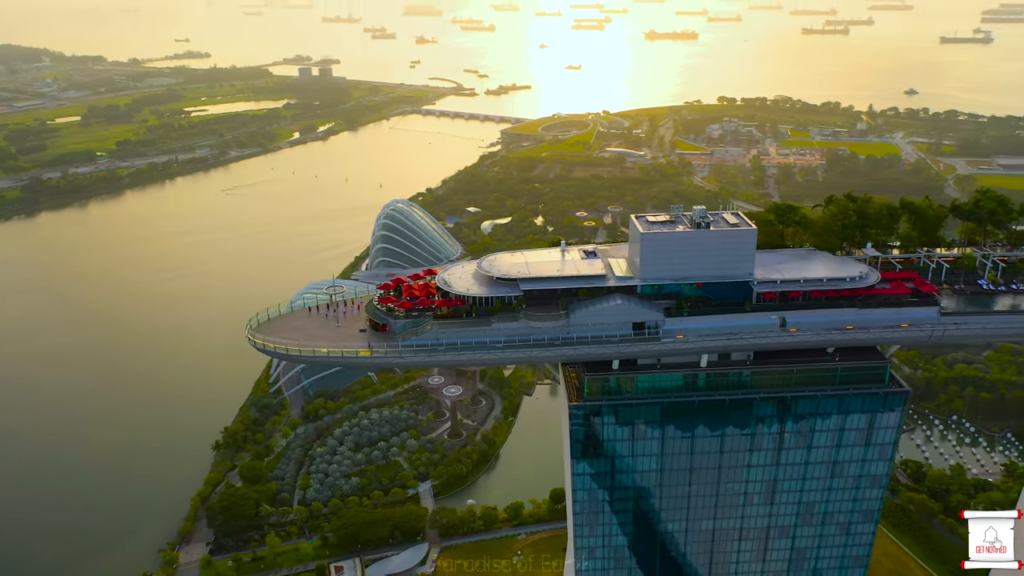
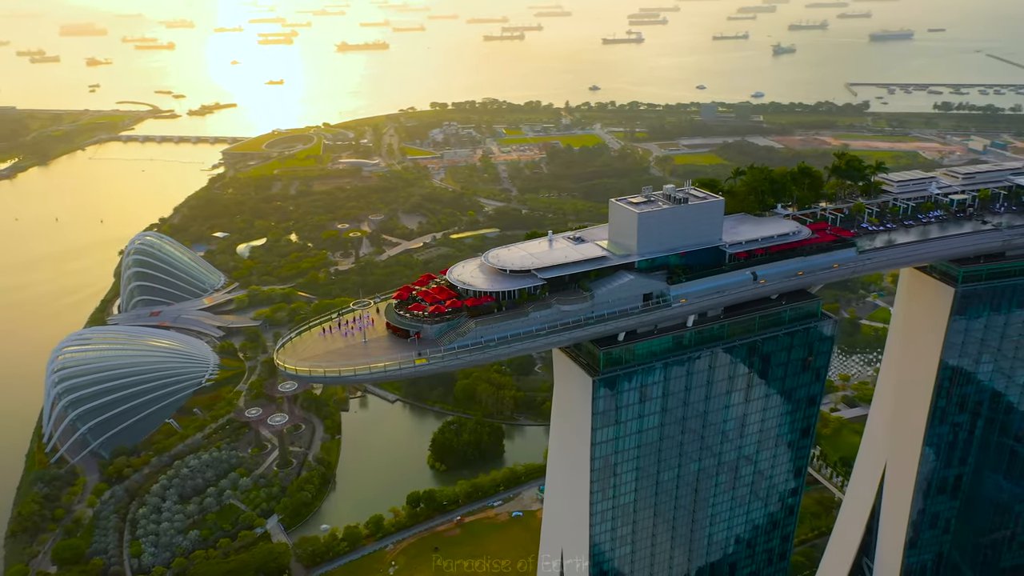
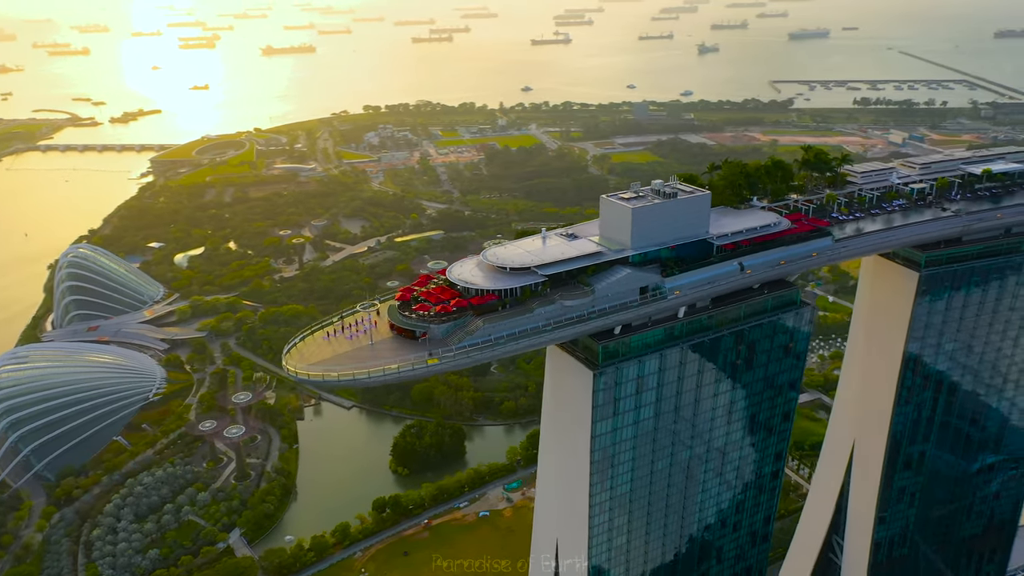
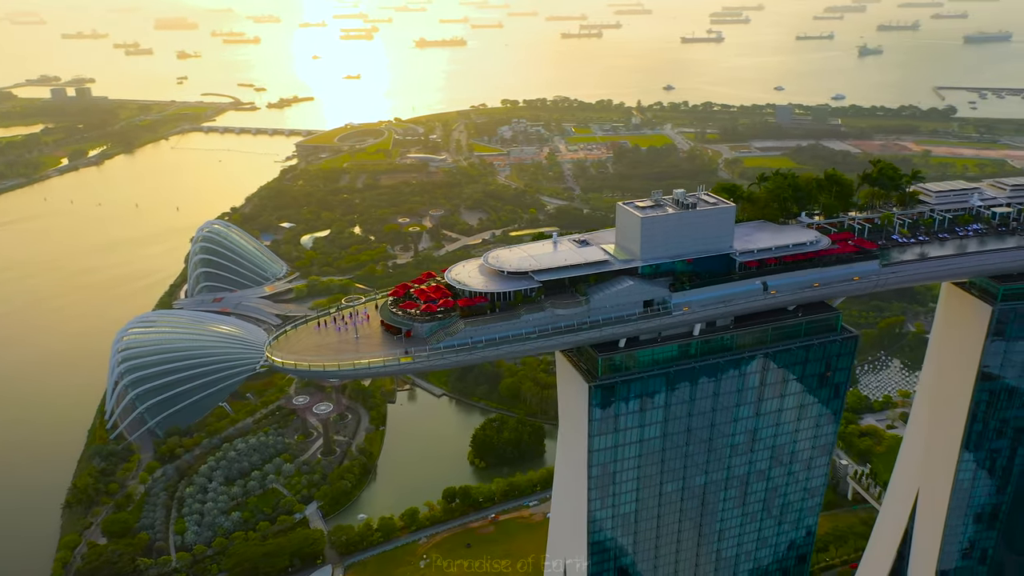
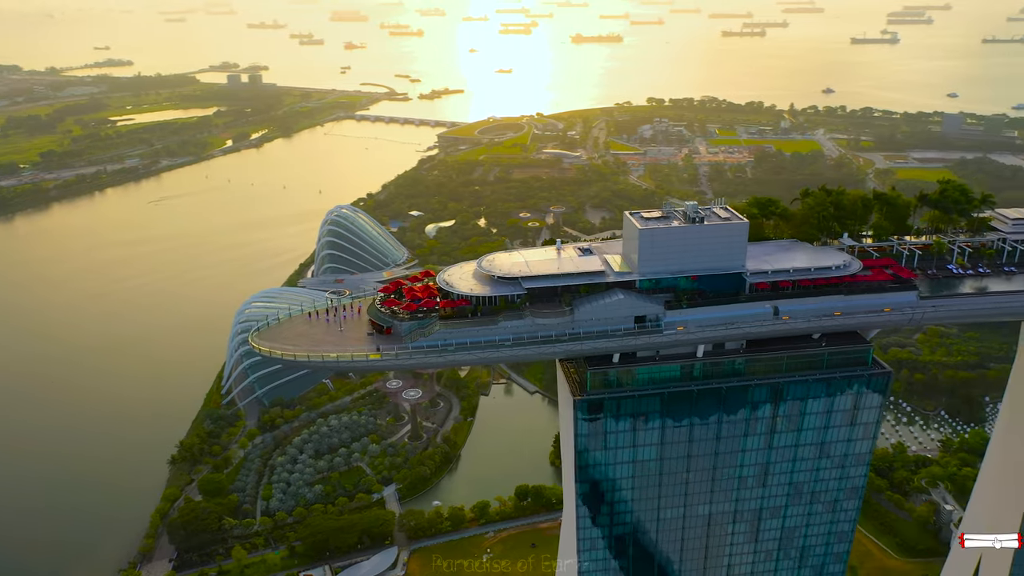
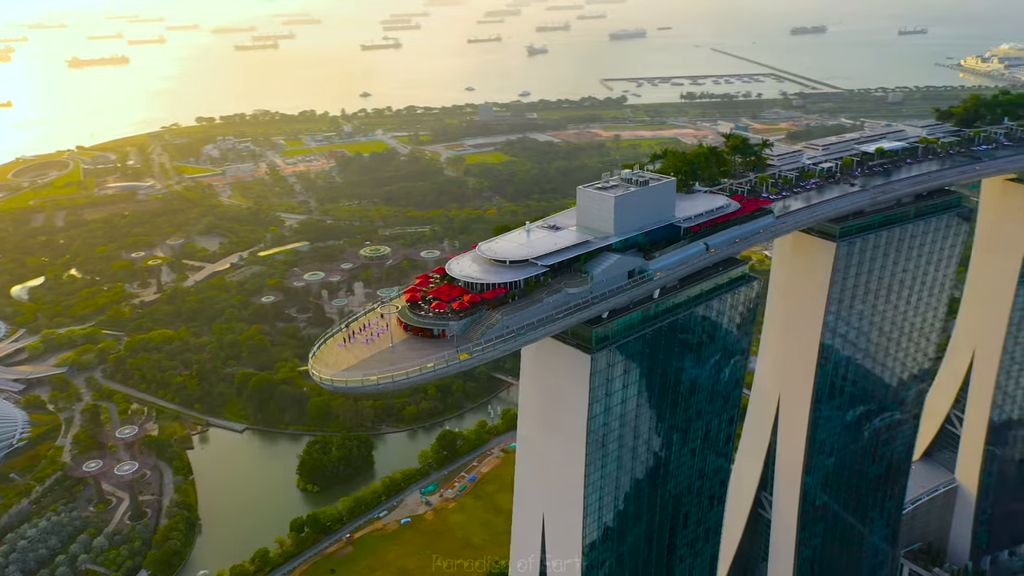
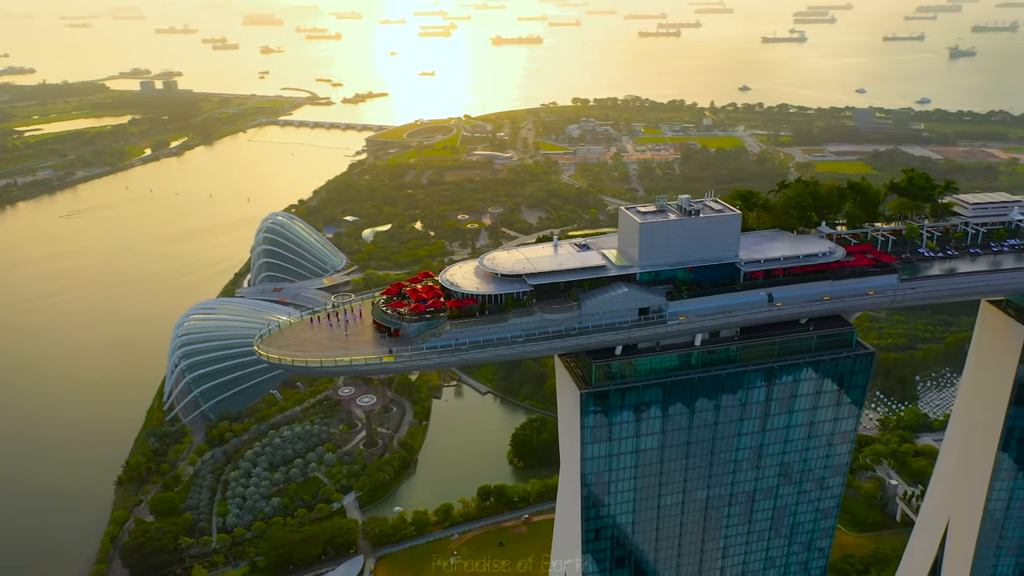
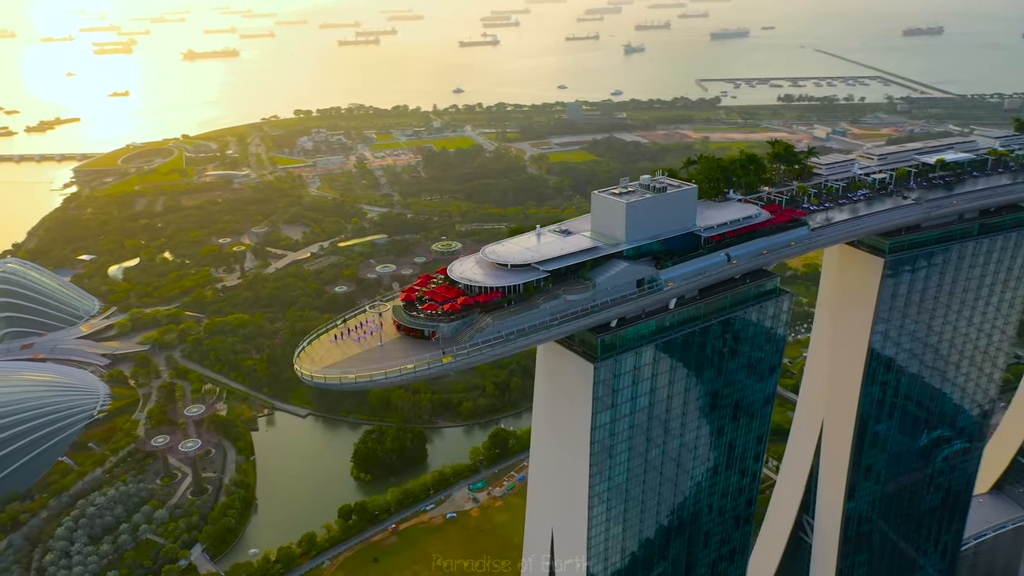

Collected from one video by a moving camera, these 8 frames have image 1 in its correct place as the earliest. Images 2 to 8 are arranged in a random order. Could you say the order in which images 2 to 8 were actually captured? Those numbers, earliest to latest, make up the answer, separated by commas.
5, 7, 4, 2, 3, 8, 6
